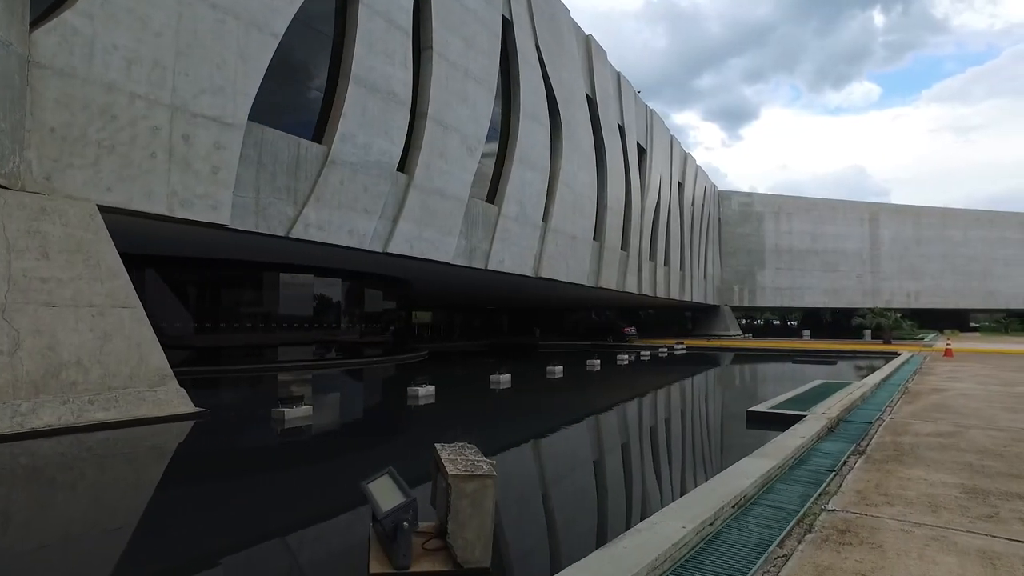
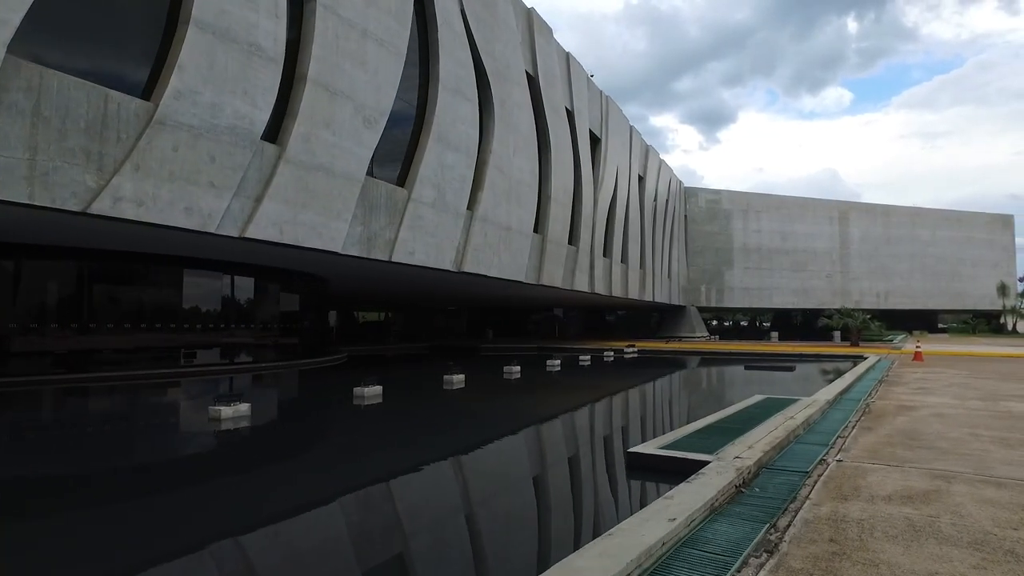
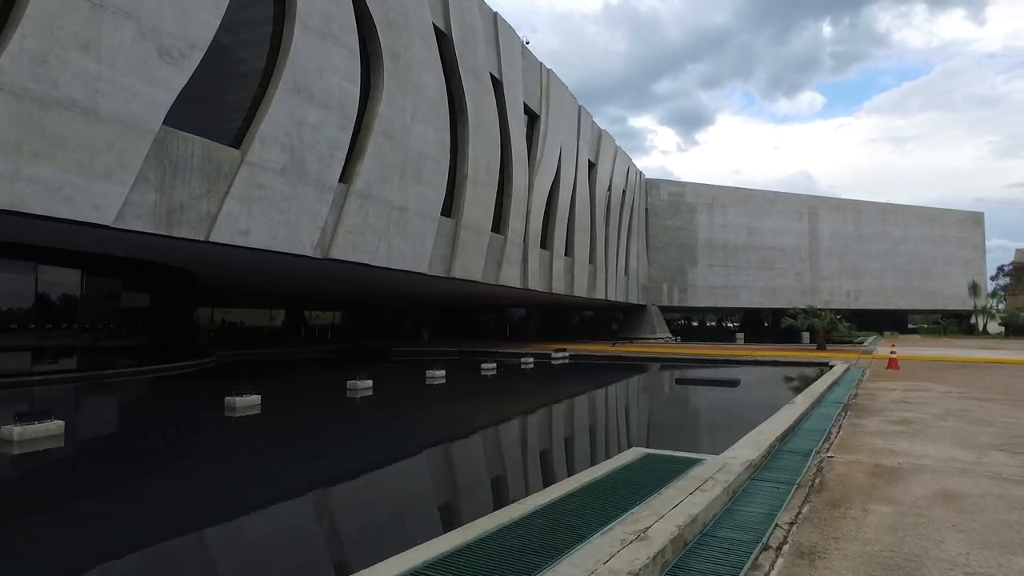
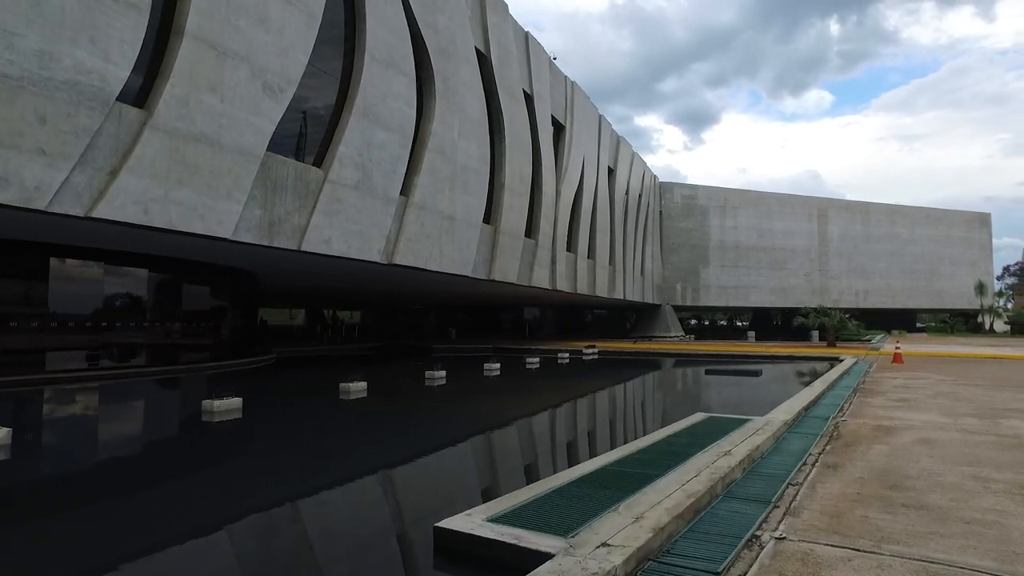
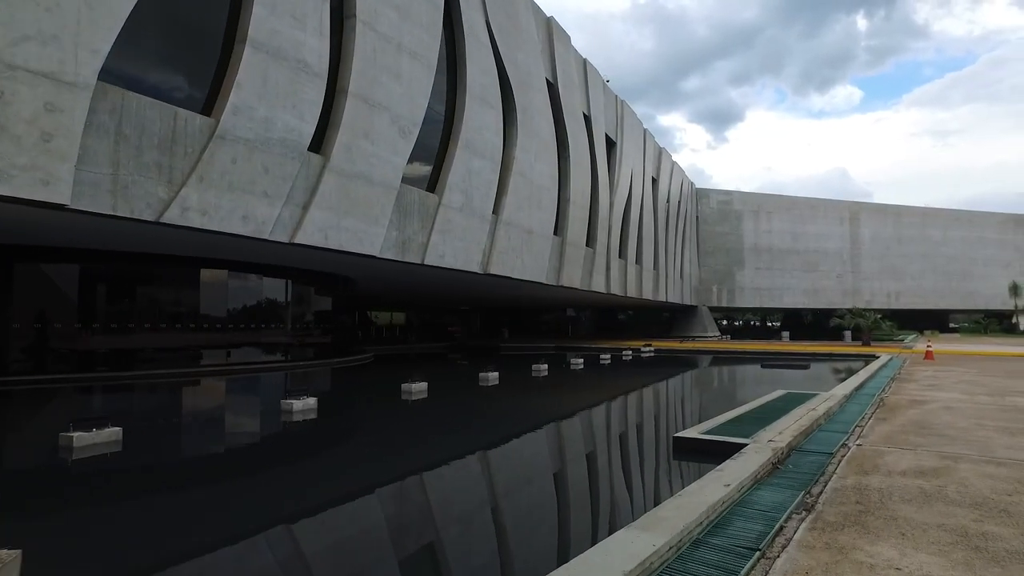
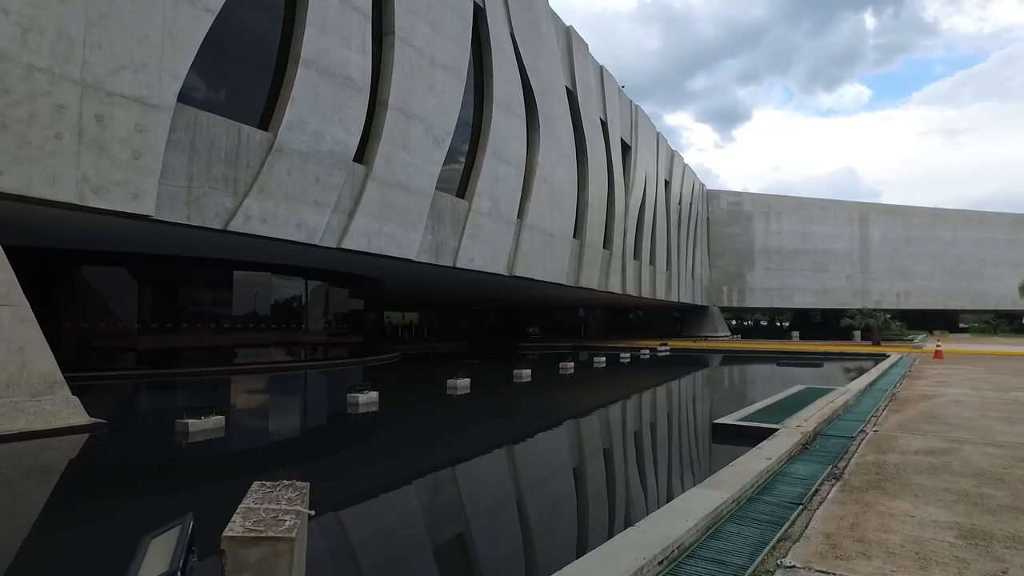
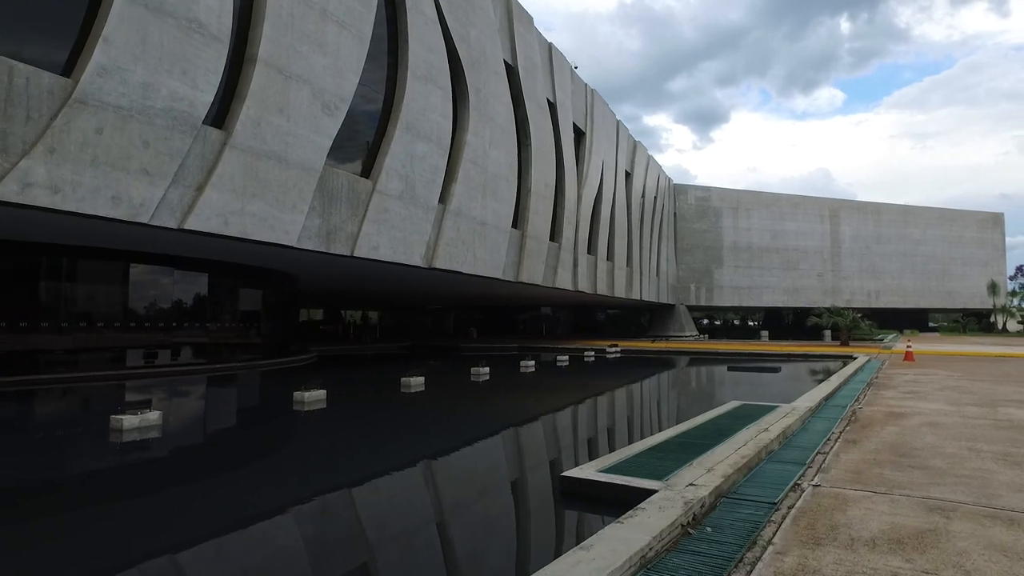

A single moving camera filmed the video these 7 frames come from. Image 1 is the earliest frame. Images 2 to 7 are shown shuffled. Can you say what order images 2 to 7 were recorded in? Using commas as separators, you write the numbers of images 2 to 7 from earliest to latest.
6, 5, 2, 7, 4, 3
